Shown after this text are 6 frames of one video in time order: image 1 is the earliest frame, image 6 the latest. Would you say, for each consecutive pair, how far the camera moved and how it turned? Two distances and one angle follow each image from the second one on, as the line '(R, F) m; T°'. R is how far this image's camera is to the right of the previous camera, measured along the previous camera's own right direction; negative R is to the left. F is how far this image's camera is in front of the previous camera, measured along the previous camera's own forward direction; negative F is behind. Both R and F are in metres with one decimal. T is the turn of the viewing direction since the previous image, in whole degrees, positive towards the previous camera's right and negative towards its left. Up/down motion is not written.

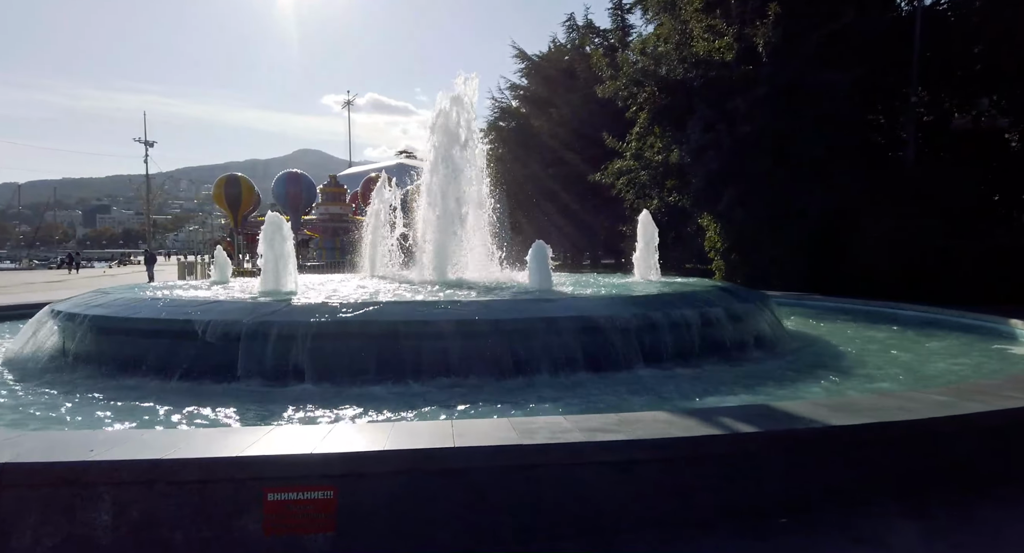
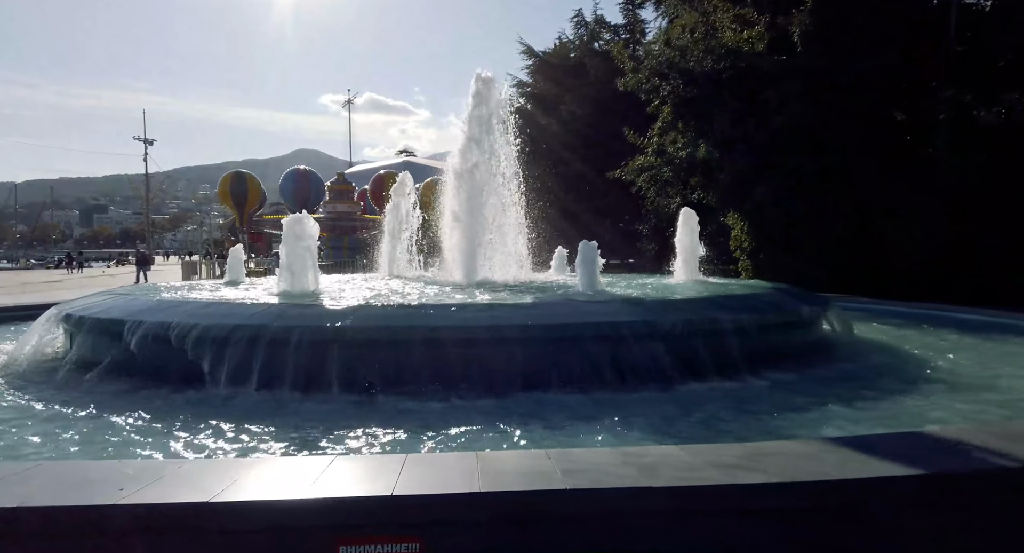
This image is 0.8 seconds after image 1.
(-0.5, +0.6) m; 0°
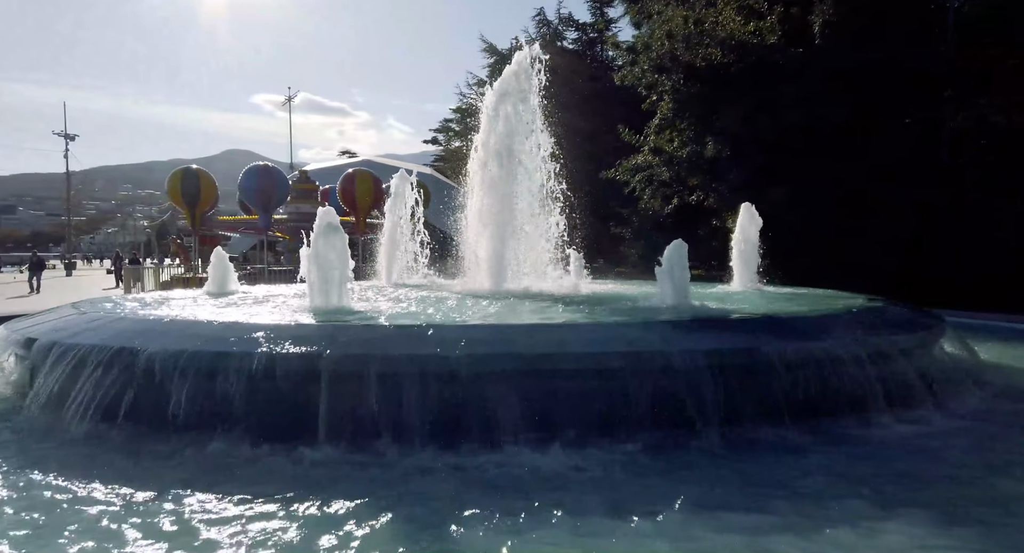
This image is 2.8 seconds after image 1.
(-1.2, +1.3) m; +5°
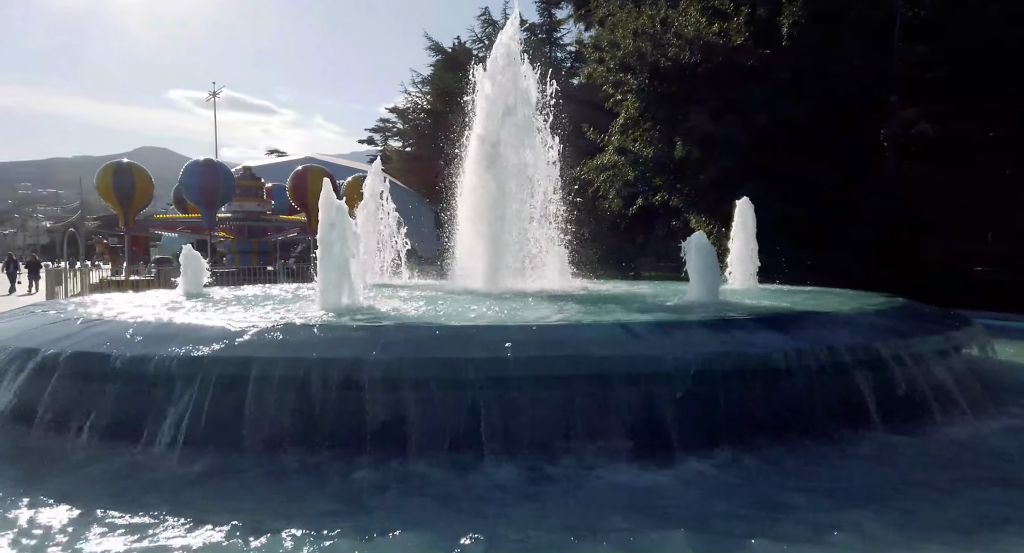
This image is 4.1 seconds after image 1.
(-0.8, +0.5) m; +6°
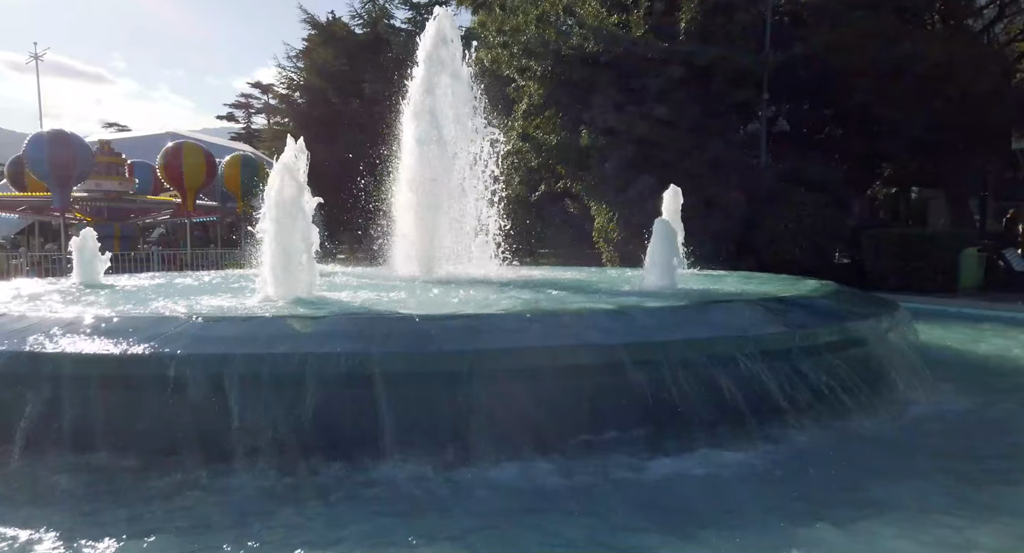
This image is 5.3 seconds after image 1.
(-0.9, +0.3) m; +11°
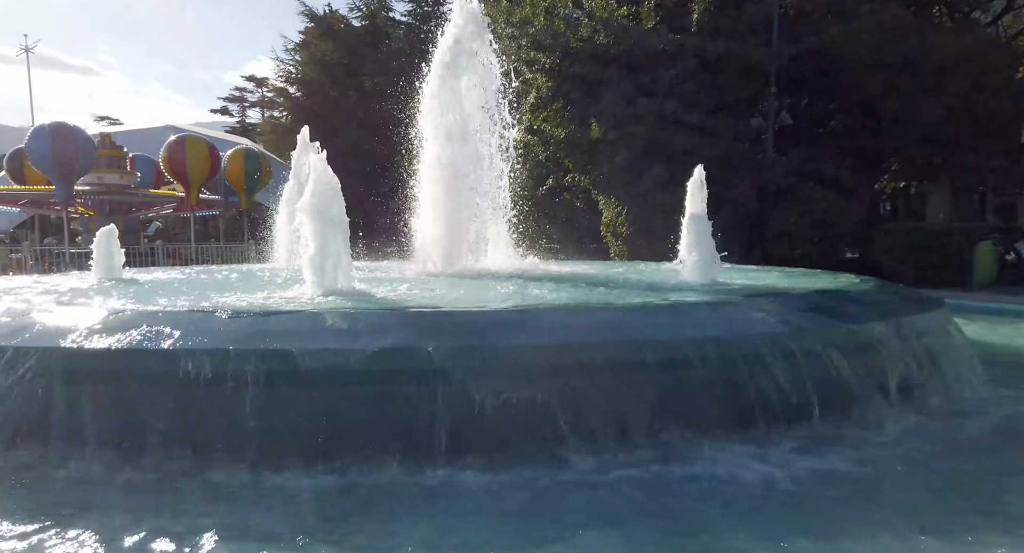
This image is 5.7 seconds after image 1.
(-0.3, +0.1) m; +1°
